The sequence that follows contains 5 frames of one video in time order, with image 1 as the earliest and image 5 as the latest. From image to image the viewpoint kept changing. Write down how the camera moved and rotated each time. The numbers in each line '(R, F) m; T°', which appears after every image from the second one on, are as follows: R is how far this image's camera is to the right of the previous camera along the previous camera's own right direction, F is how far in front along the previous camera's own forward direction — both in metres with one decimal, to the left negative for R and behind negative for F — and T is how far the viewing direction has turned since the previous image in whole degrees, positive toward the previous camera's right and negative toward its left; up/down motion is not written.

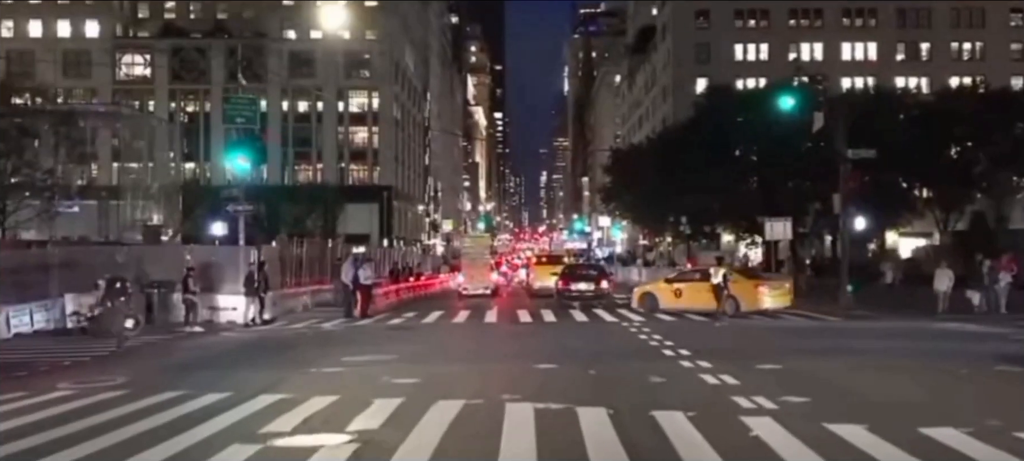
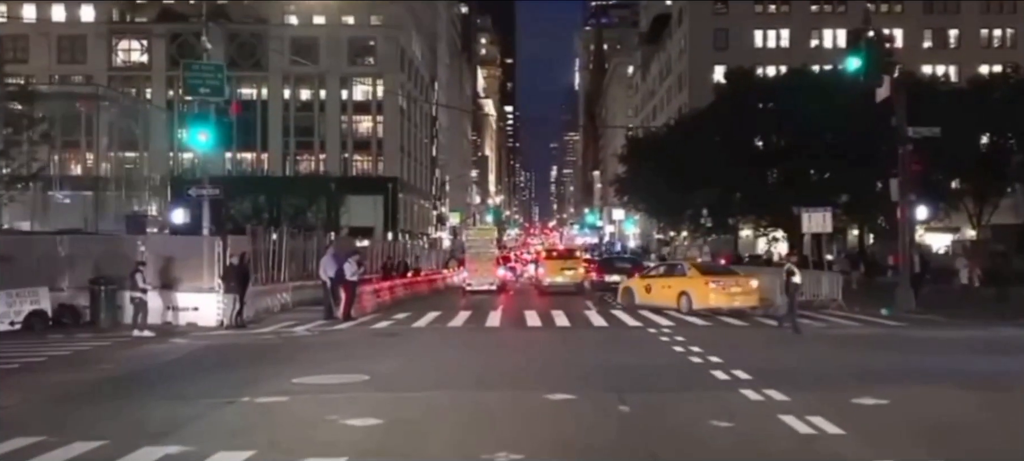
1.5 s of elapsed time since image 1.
(+0.1, +4.2) m; -1°
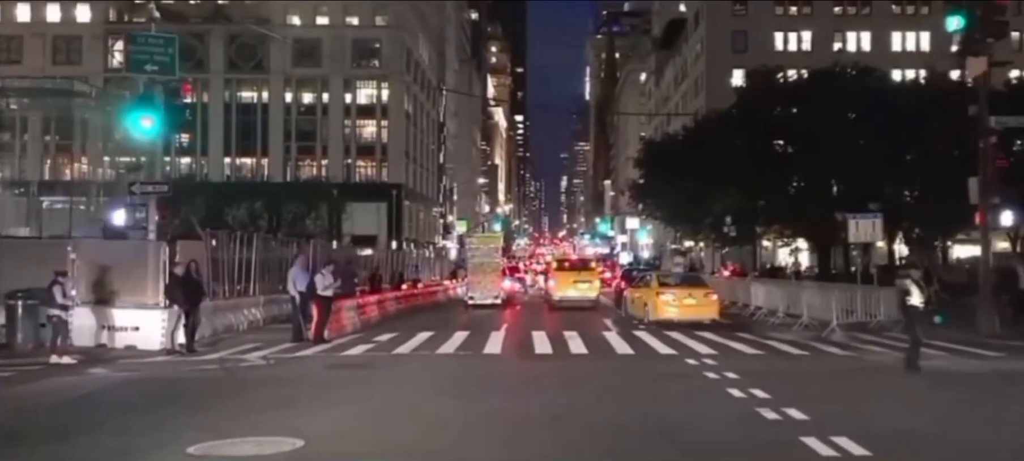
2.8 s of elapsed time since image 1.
(+0.1, +4.4) m; -1°
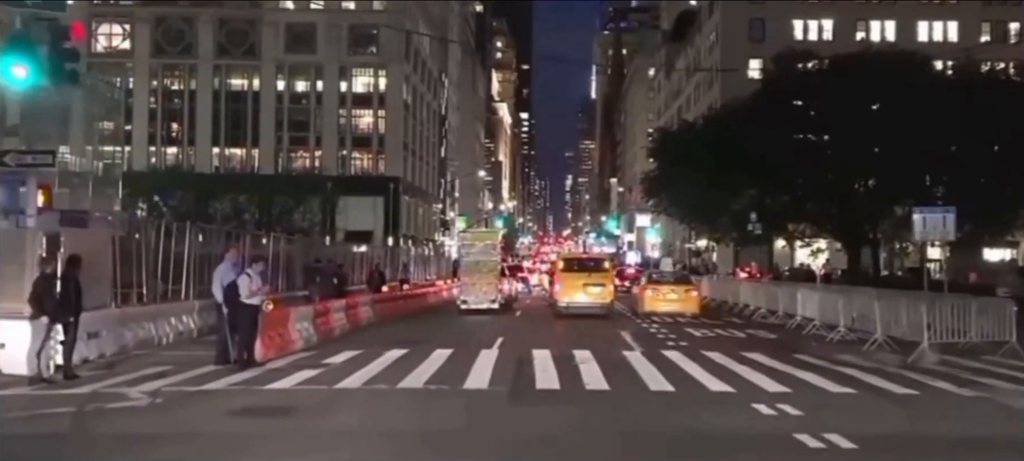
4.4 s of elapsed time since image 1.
(+0.2, +5.5) m; 0°
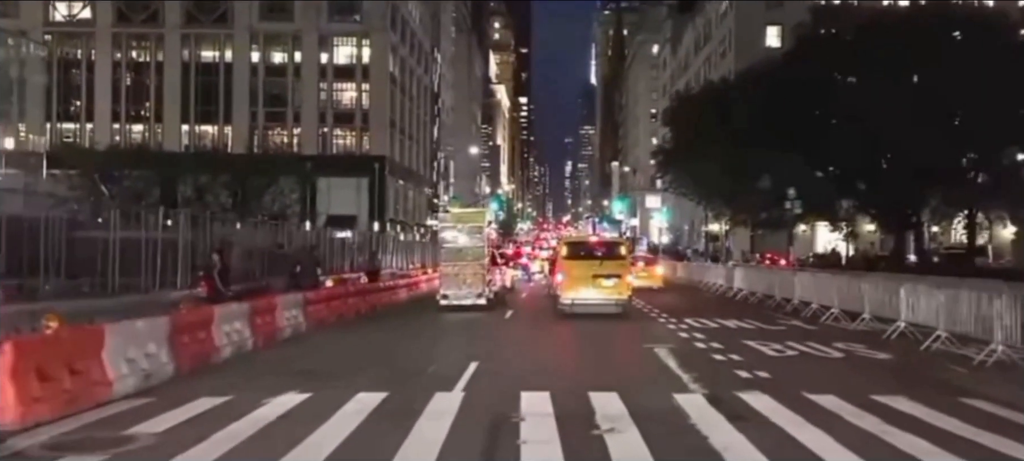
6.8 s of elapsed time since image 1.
(+0.3, +8.0) m; 0°
